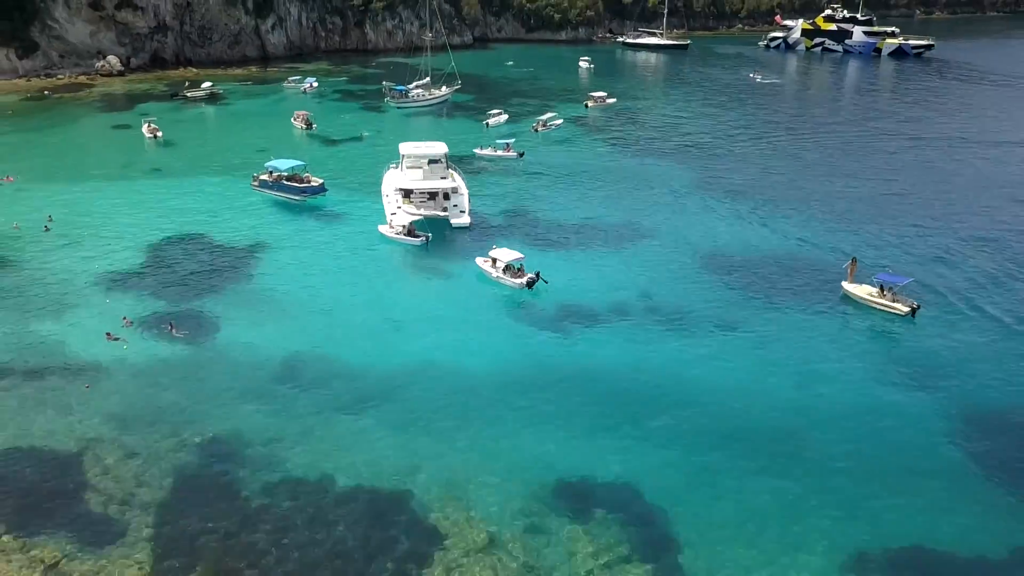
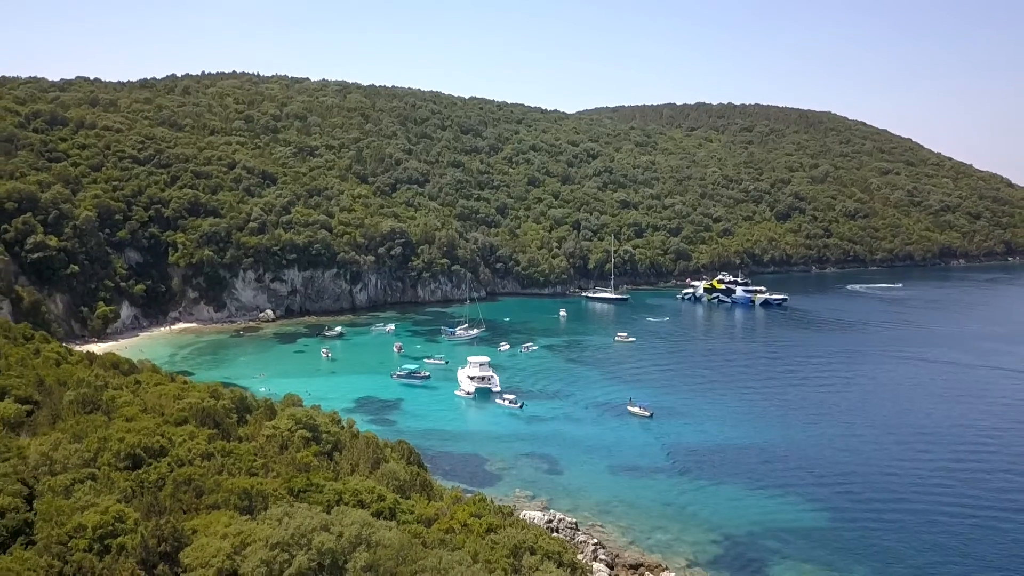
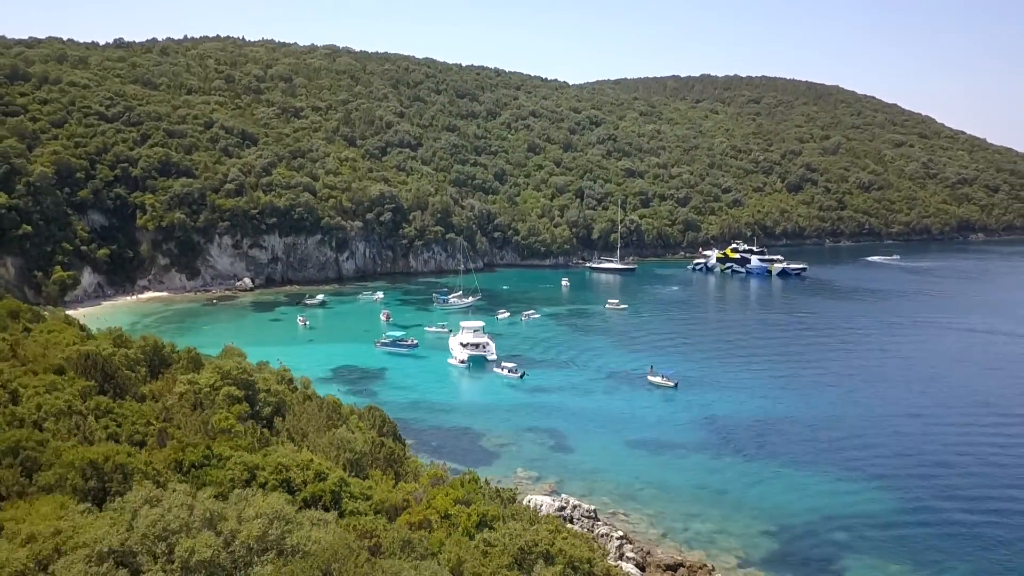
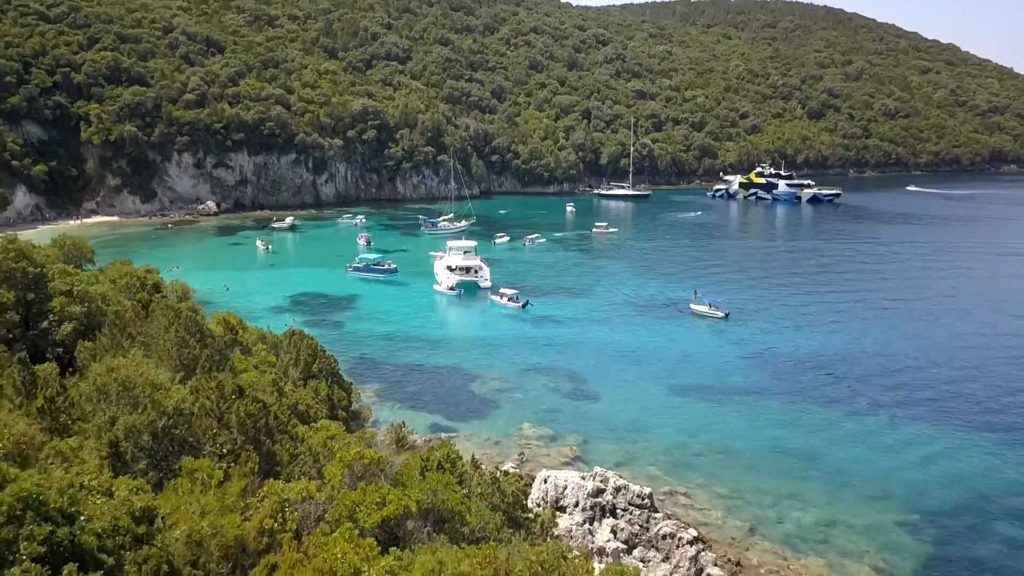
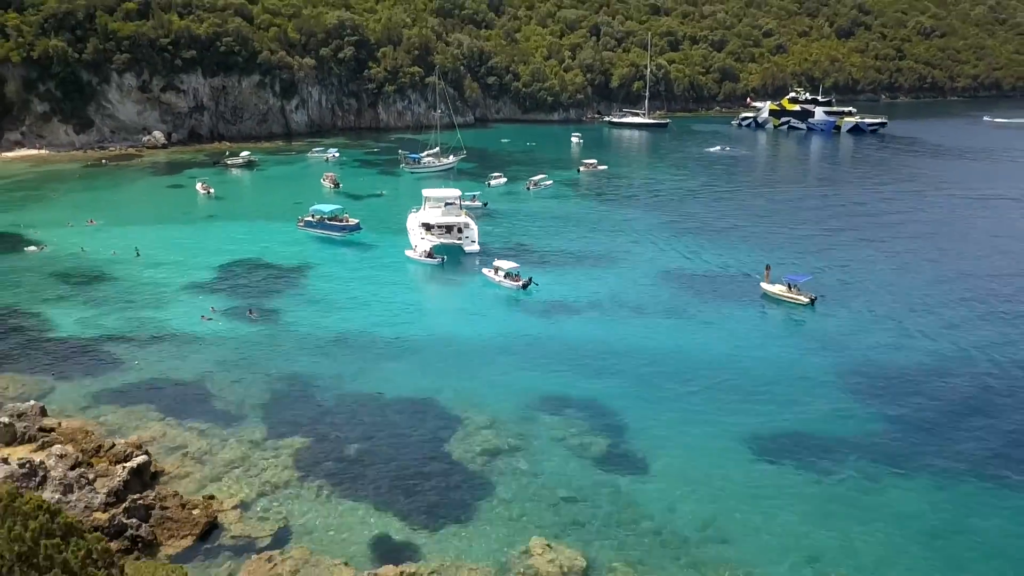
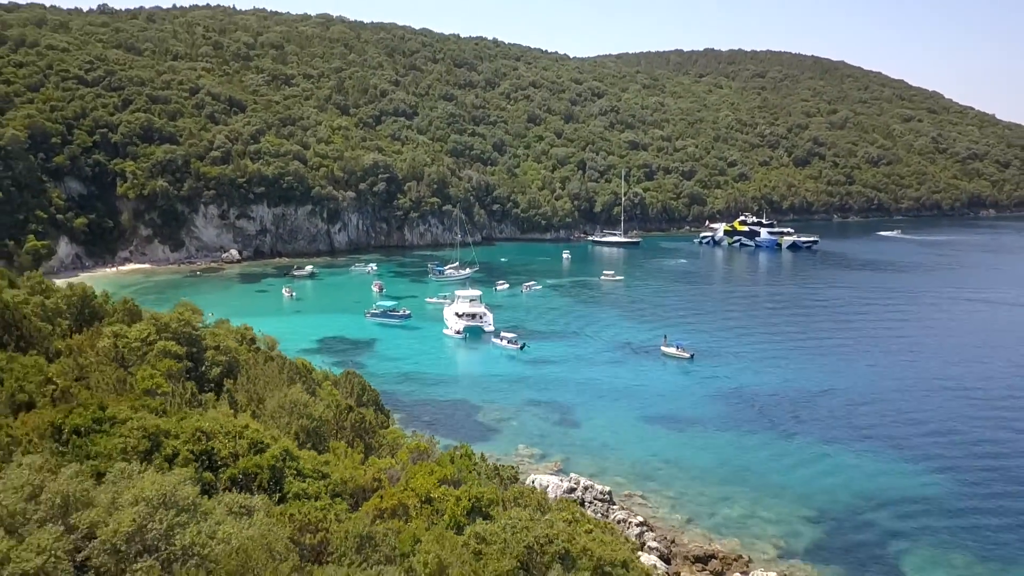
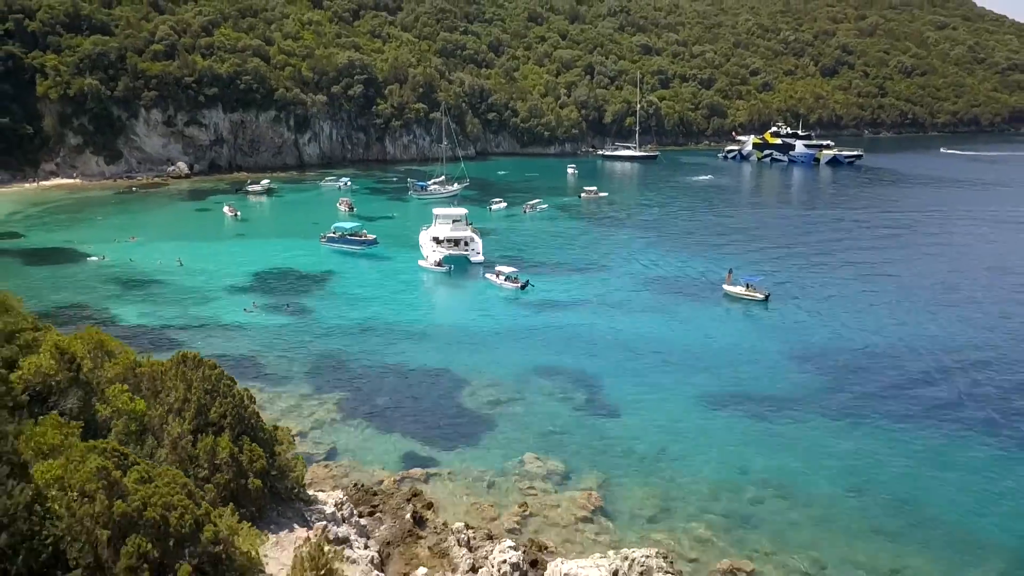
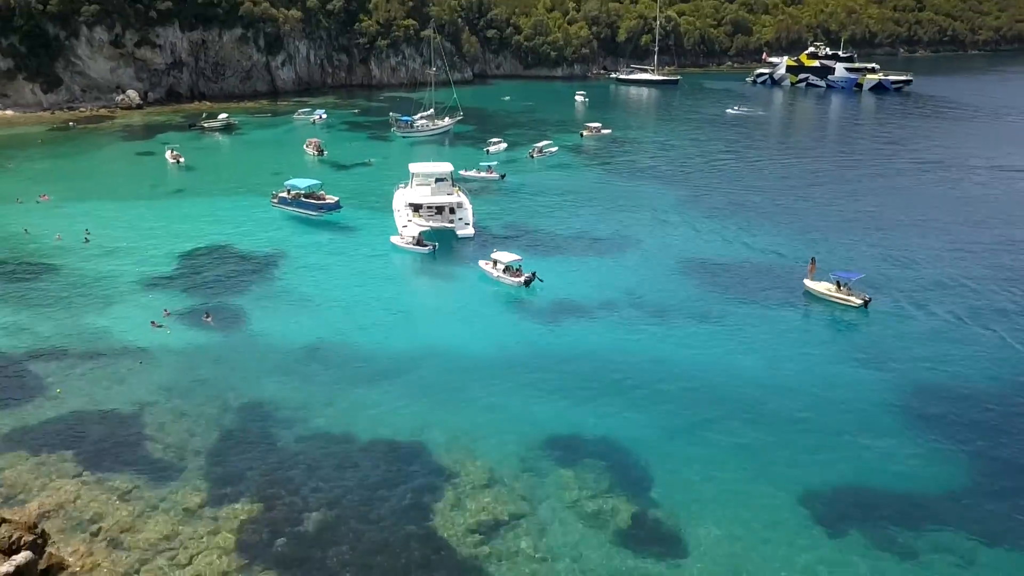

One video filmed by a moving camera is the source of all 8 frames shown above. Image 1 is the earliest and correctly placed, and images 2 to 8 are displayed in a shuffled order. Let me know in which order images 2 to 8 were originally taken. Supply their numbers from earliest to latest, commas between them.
8, 5, 7, 4, 6, 3, 2
